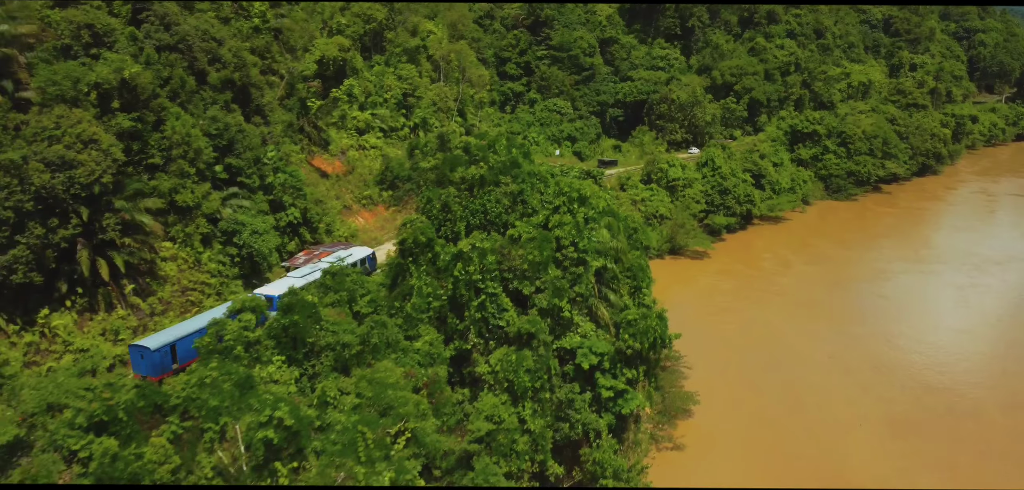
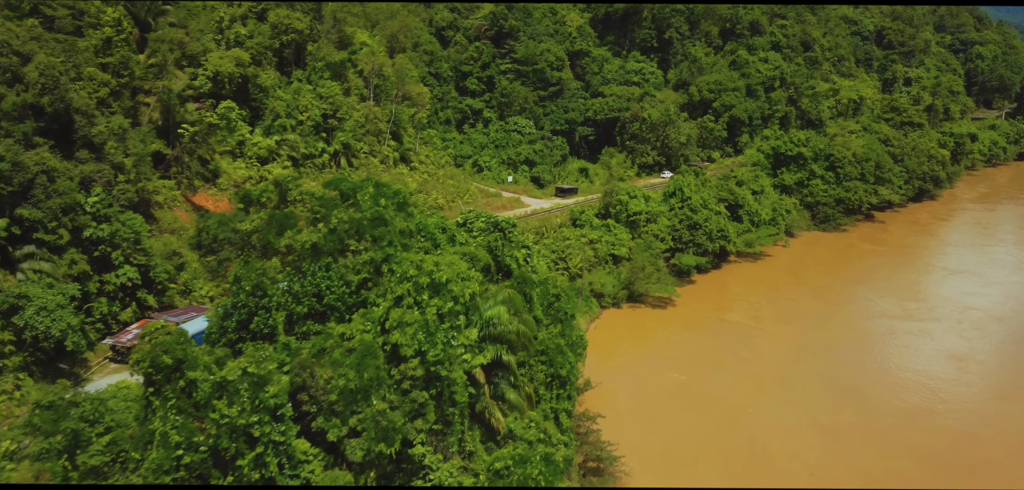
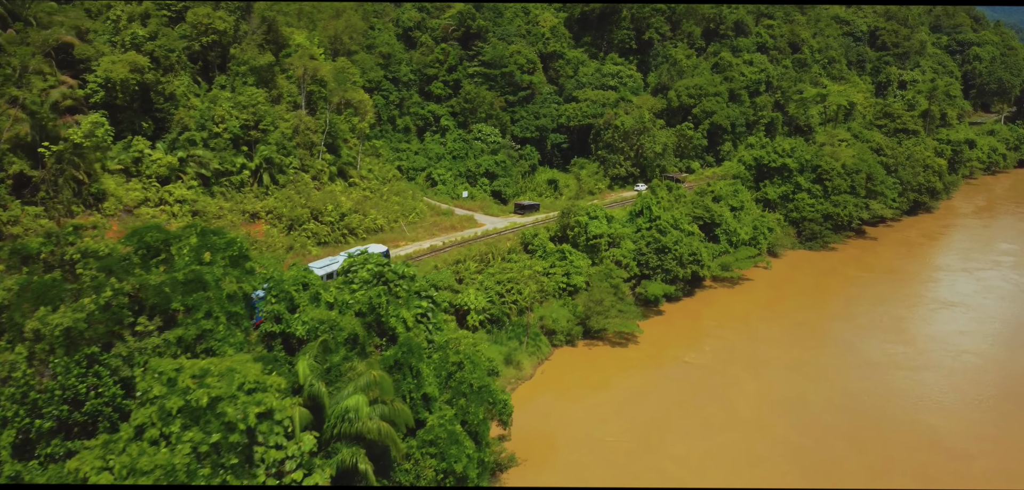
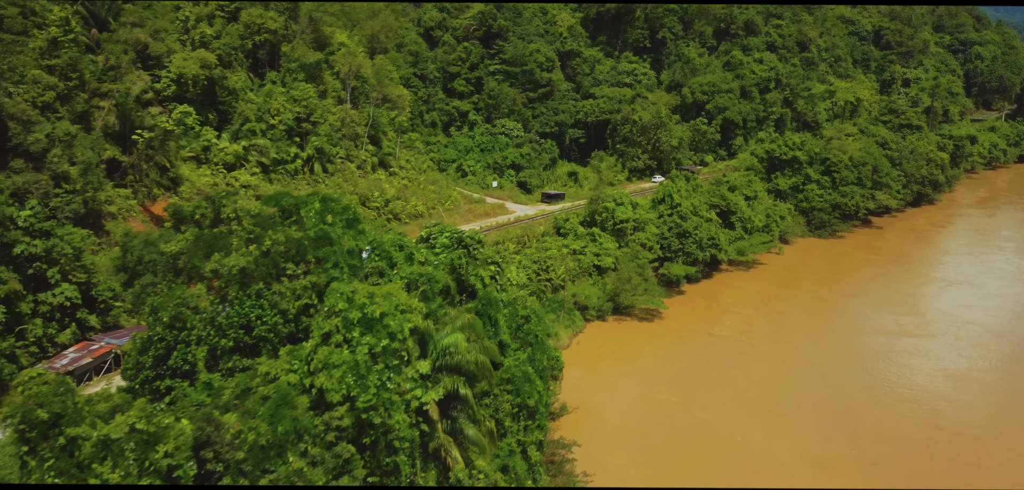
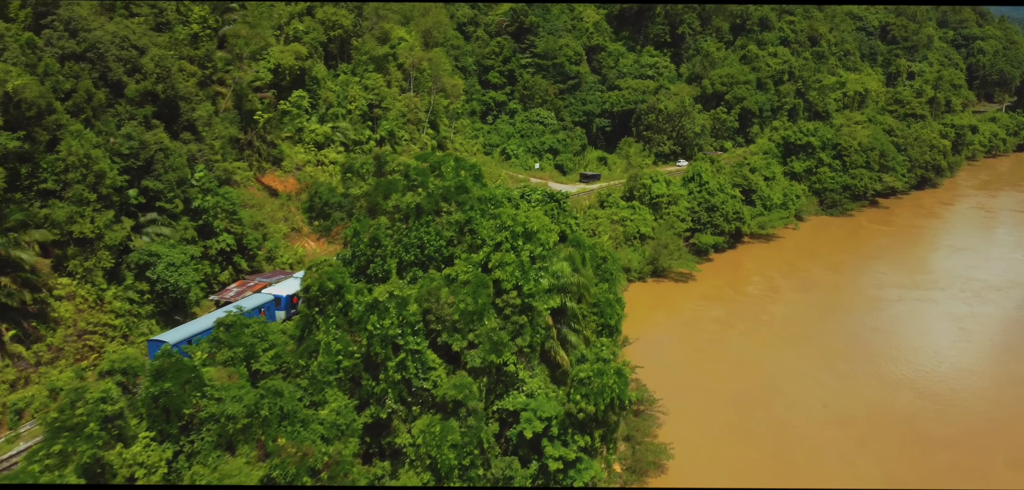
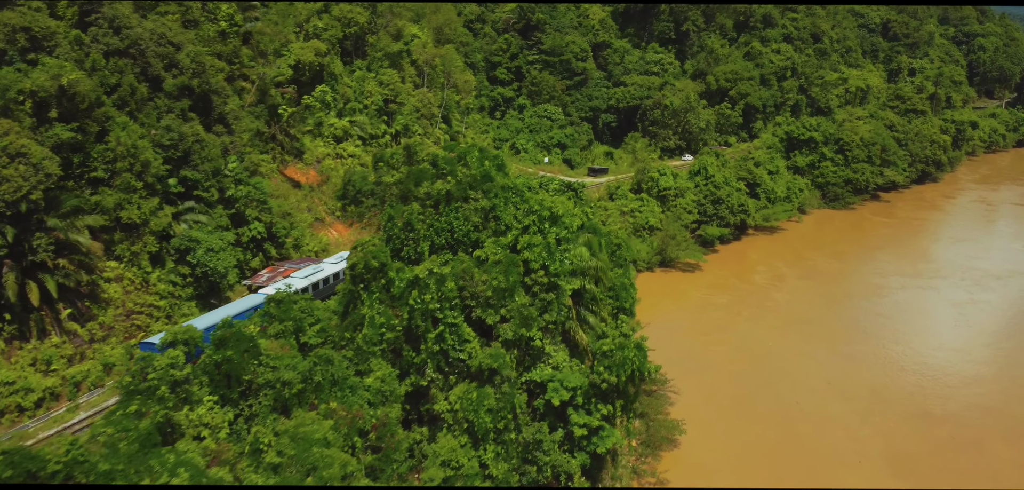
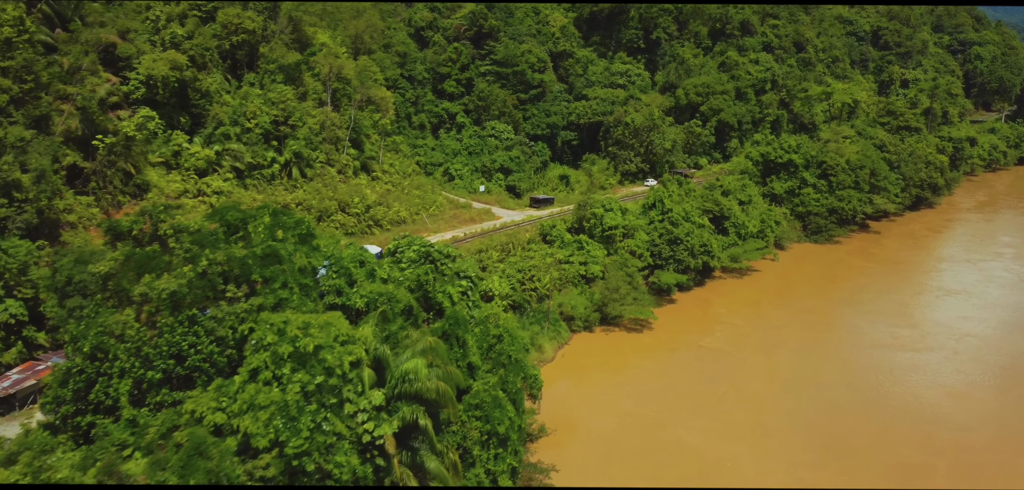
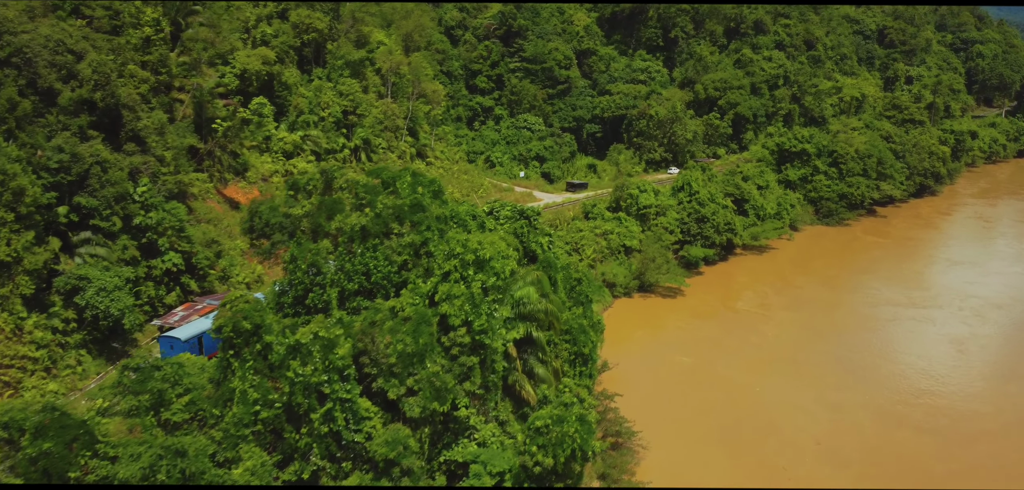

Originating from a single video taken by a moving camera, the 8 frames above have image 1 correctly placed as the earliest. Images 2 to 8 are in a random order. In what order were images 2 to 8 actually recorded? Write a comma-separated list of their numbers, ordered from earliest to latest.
6, 5, 8, 2, 4, 7, 3
